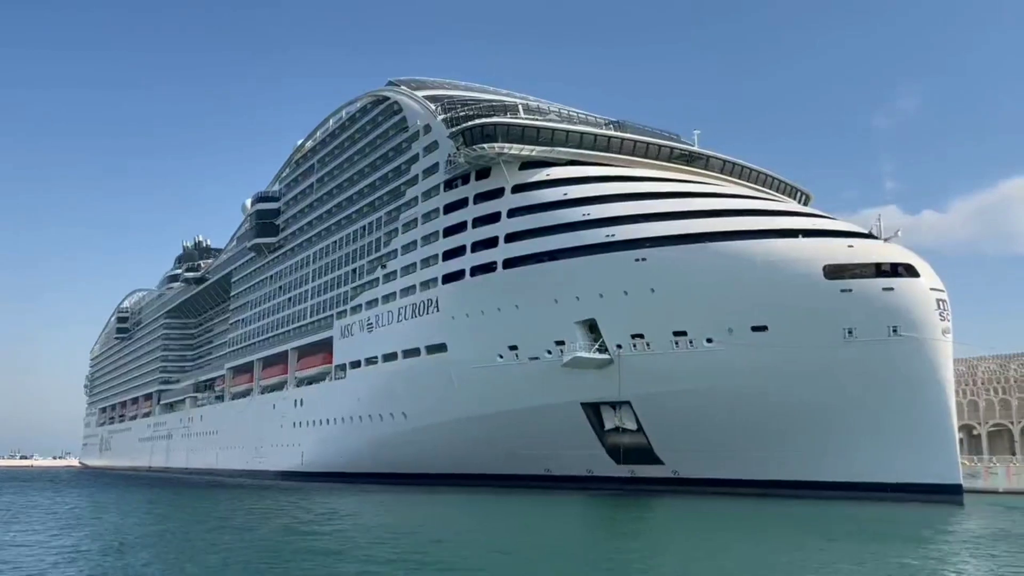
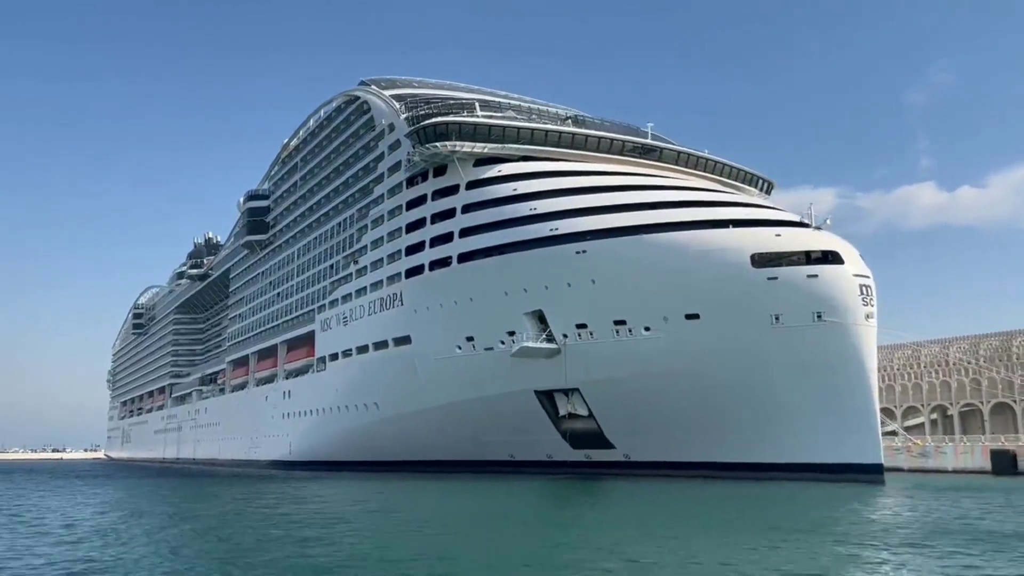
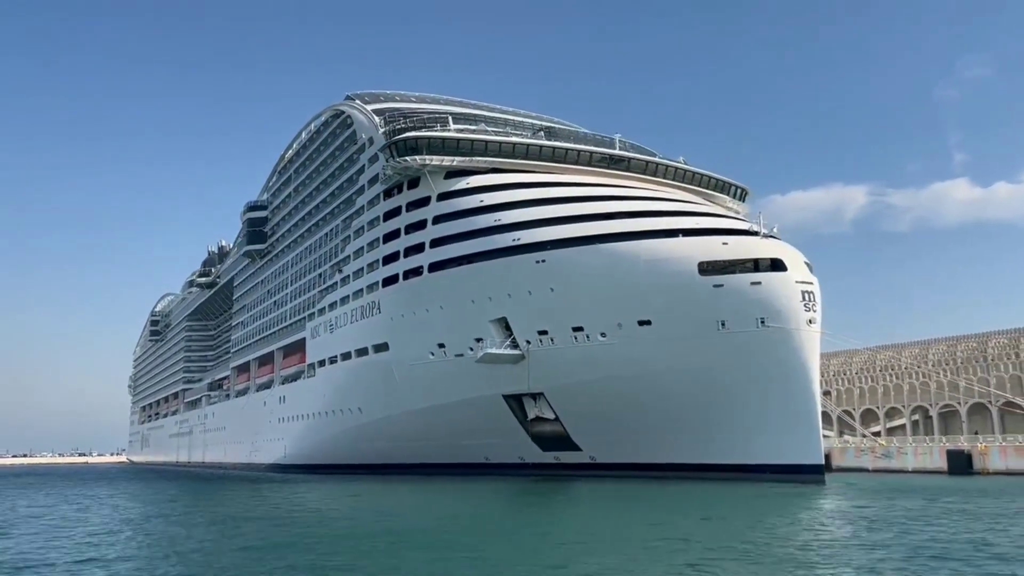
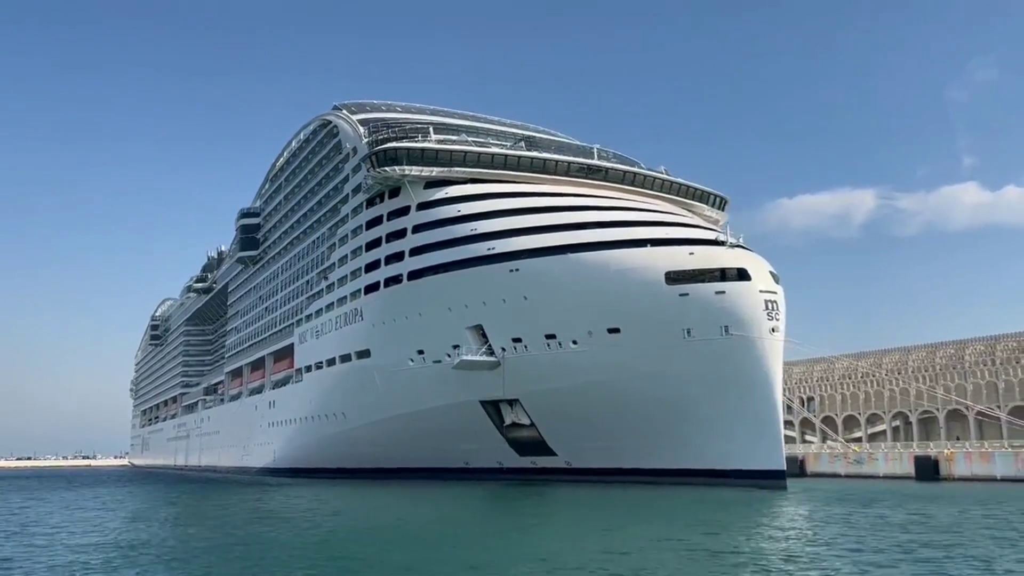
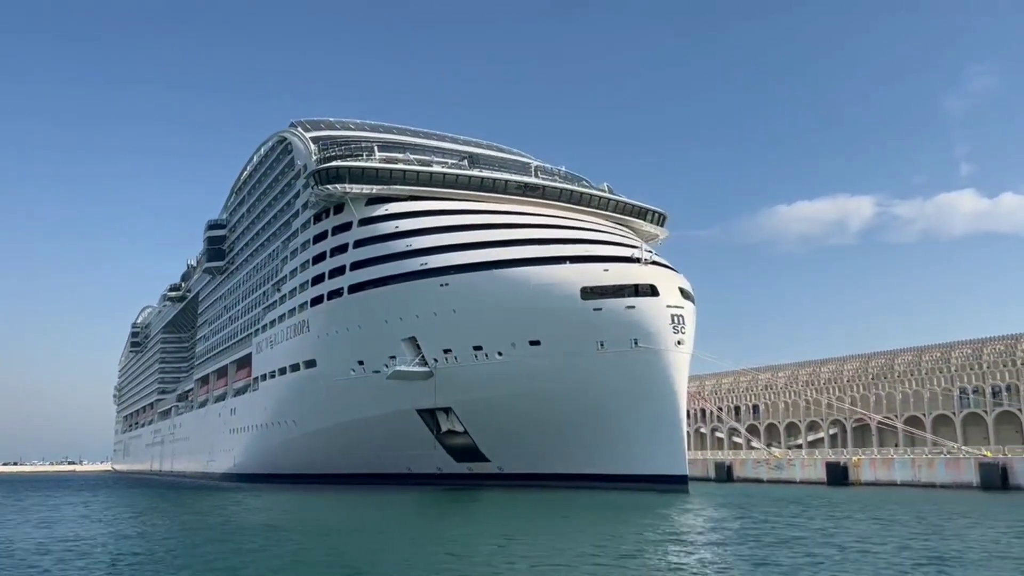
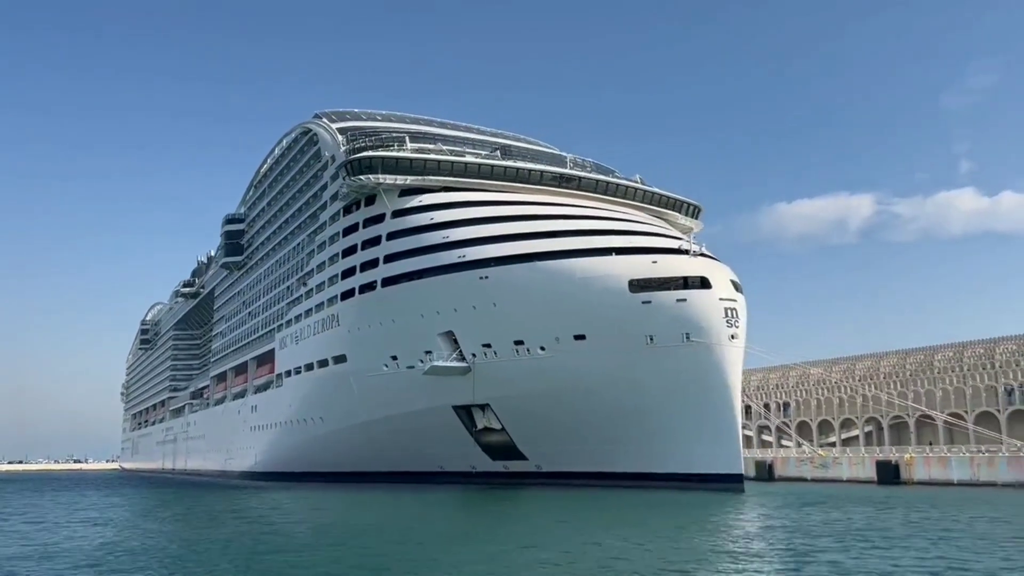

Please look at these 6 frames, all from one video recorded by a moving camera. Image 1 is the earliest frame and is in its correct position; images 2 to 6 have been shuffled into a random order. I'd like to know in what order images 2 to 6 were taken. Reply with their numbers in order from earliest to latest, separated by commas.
2, 3, 4, 6, 5
